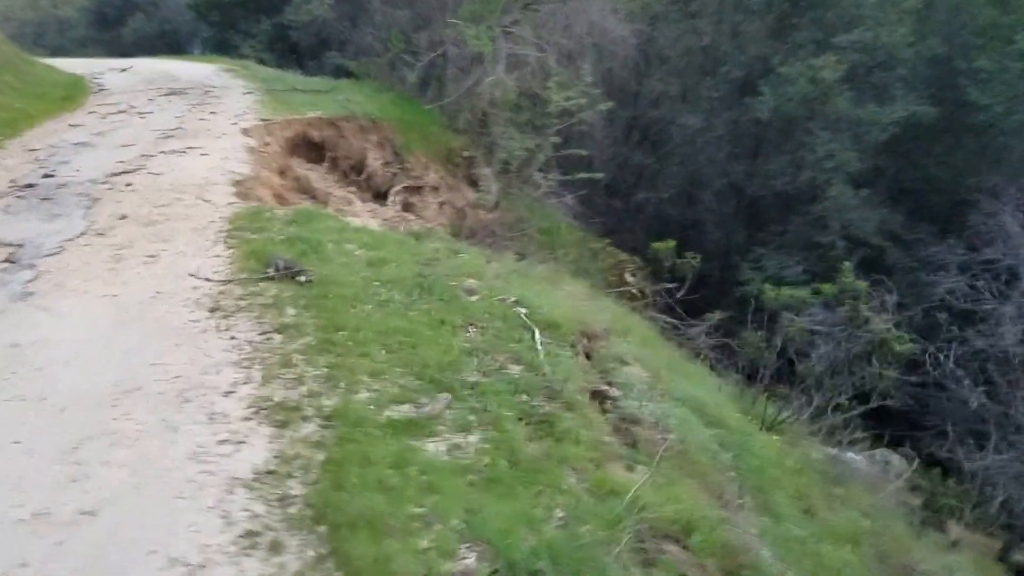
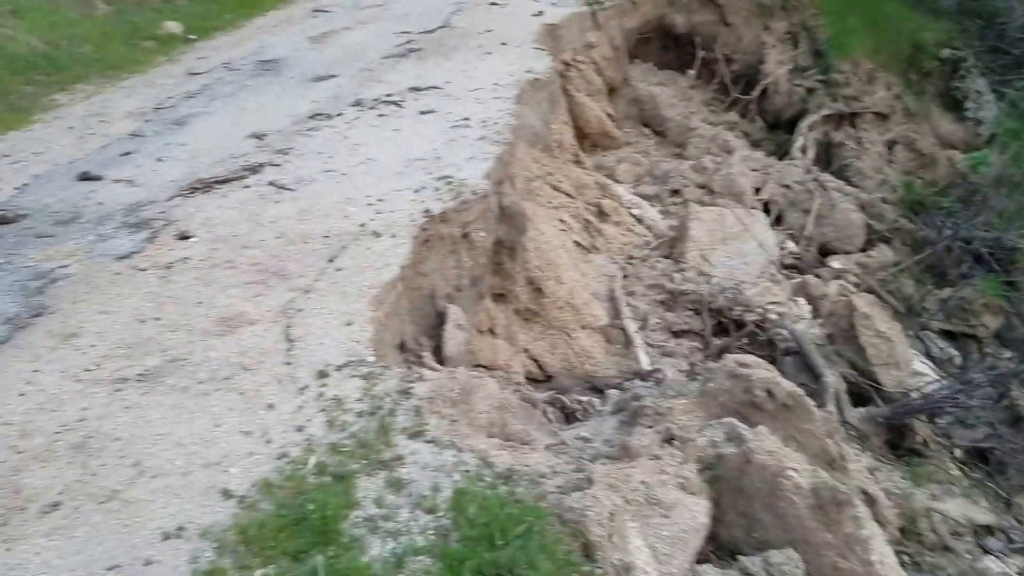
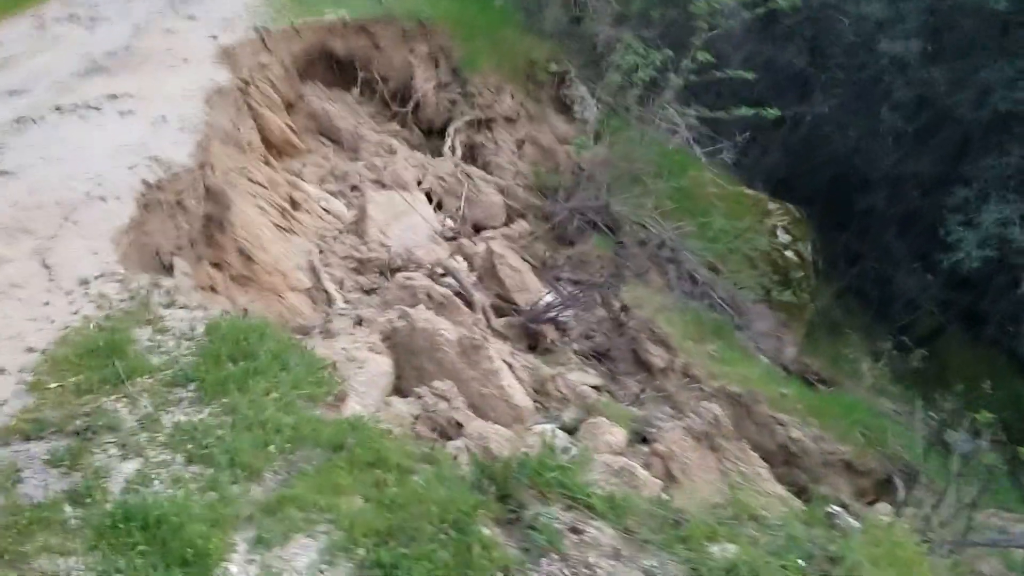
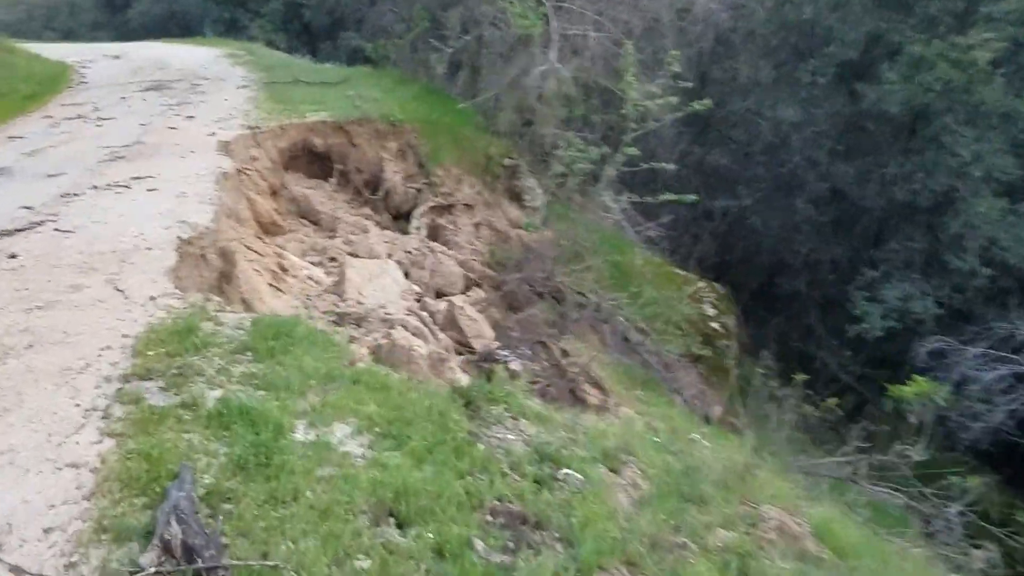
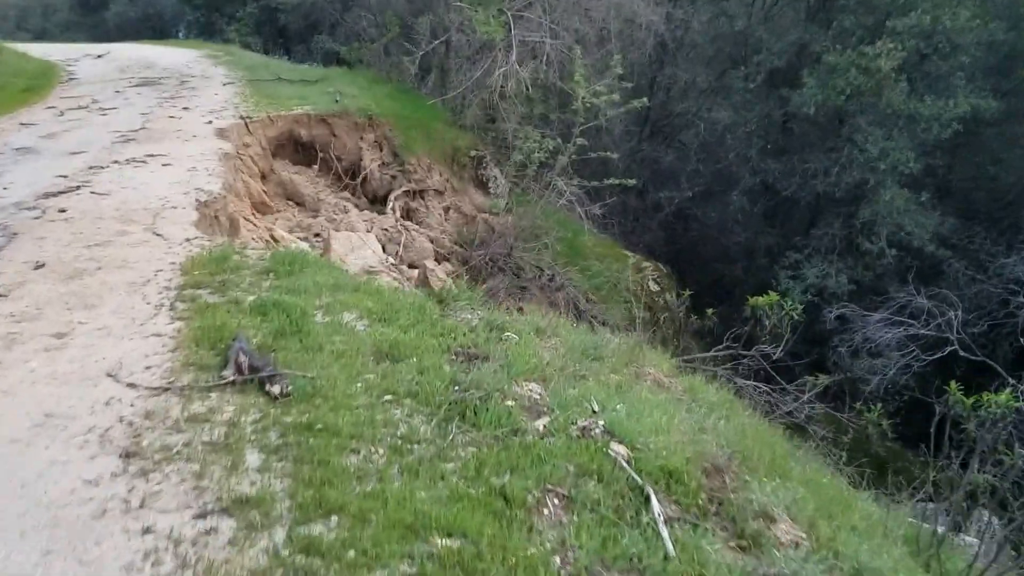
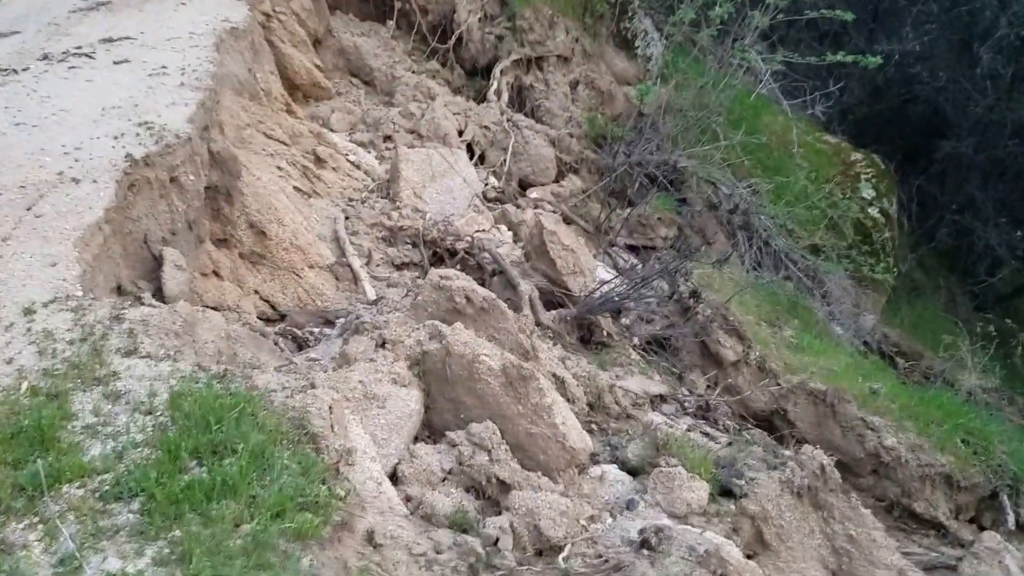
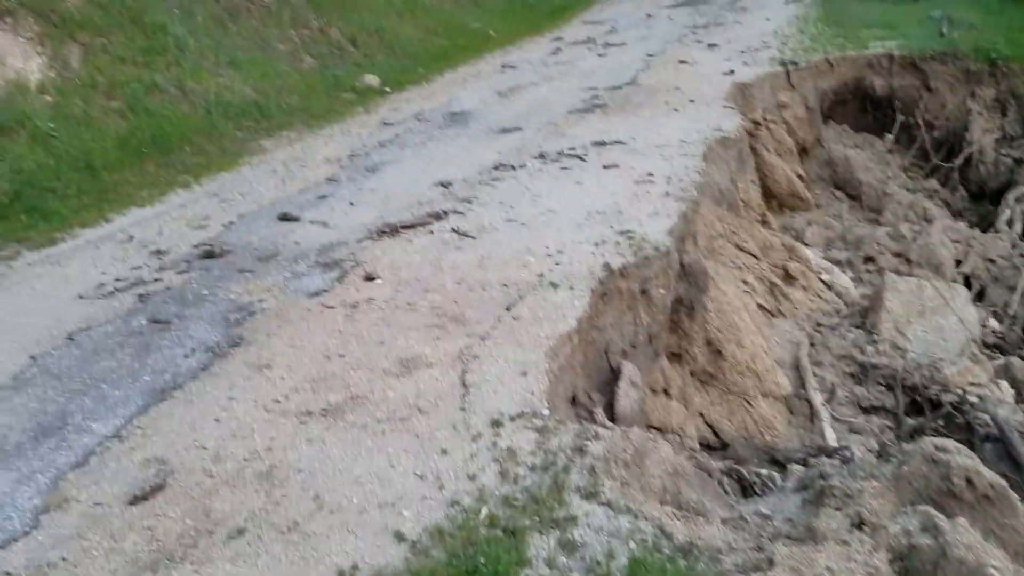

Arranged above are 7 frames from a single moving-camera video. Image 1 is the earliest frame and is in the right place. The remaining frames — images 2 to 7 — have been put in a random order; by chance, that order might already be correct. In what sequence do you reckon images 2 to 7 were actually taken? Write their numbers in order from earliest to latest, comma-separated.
5, 4, 3, 6, 2, 7
